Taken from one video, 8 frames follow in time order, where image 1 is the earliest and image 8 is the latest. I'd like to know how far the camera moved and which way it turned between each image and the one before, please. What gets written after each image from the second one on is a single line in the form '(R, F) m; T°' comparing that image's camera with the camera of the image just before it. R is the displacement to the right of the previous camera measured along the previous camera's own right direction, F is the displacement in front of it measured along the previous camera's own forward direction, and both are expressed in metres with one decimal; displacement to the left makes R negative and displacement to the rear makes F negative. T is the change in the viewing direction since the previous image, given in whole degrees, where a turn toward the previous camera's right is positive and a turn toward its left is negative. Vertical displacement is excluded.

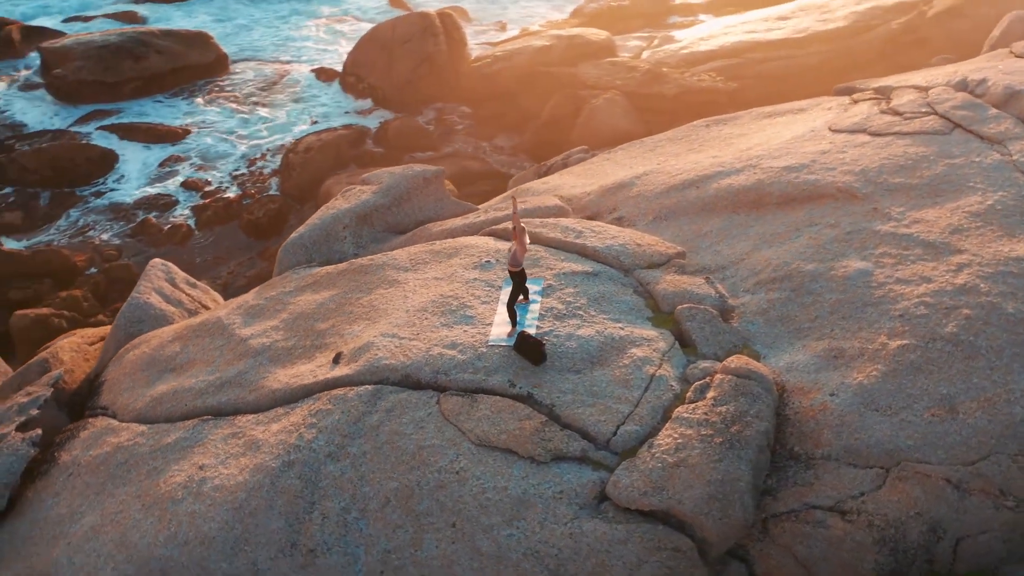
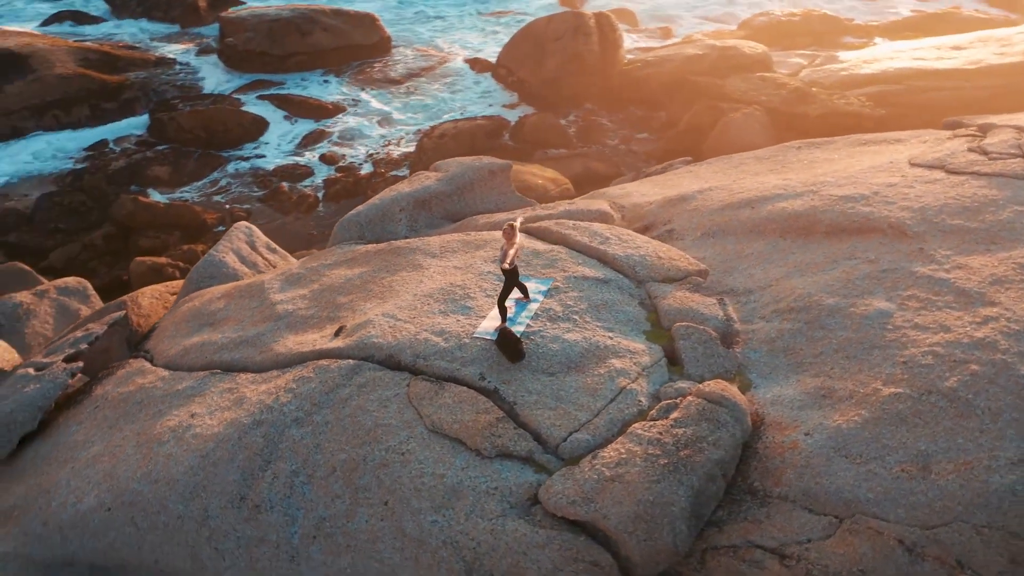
(+1.1, +0.1) m; -11°
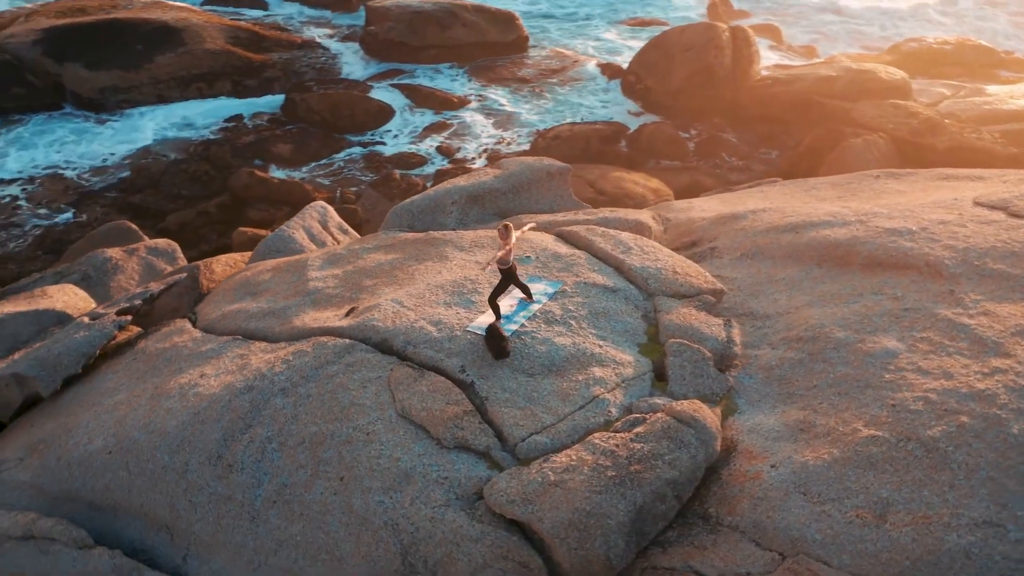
(+1.0, 0.0) m; -9°
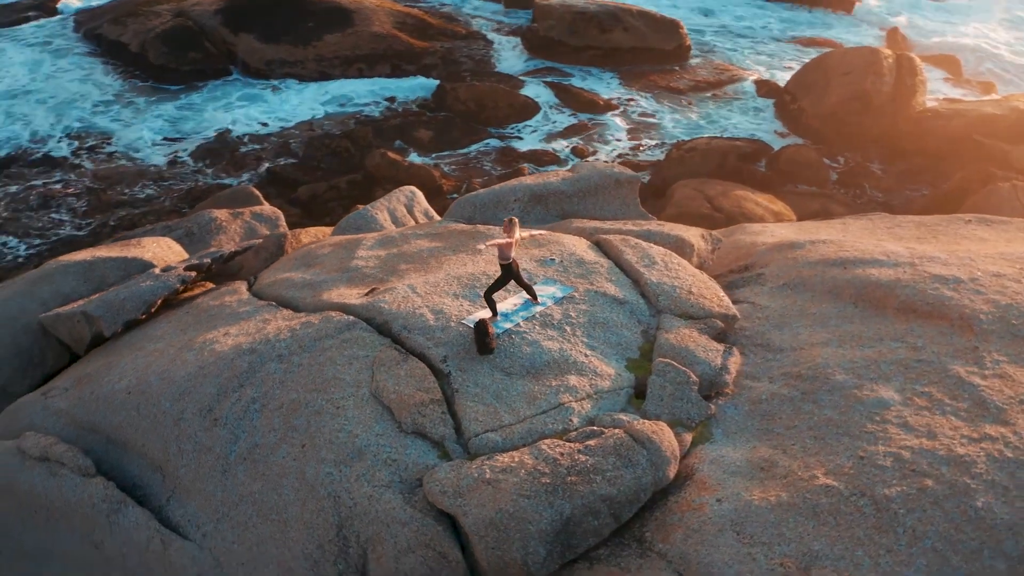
(+1.1, +0.1) m; -11°
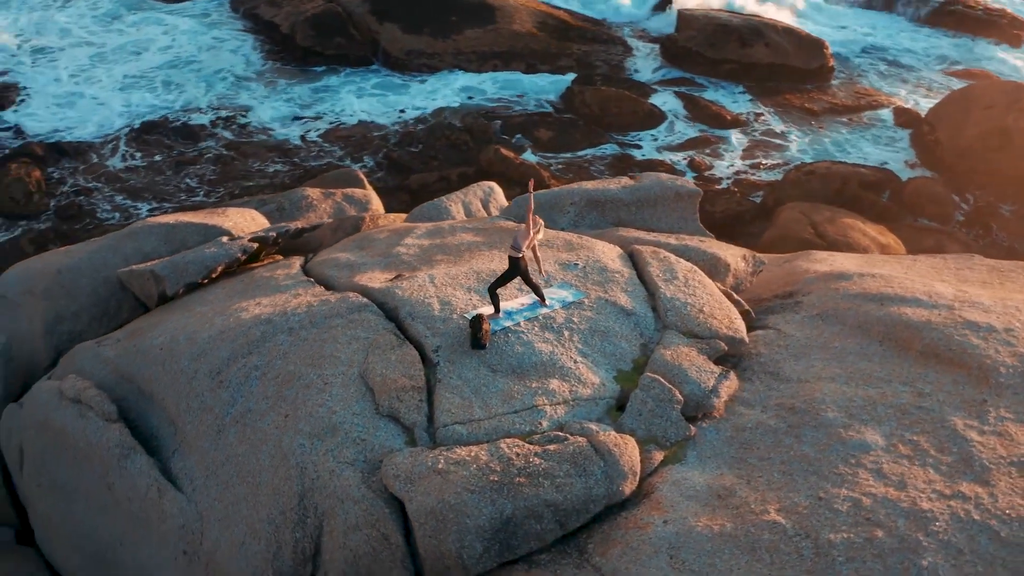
(+0.9, +0.1) m; -9°
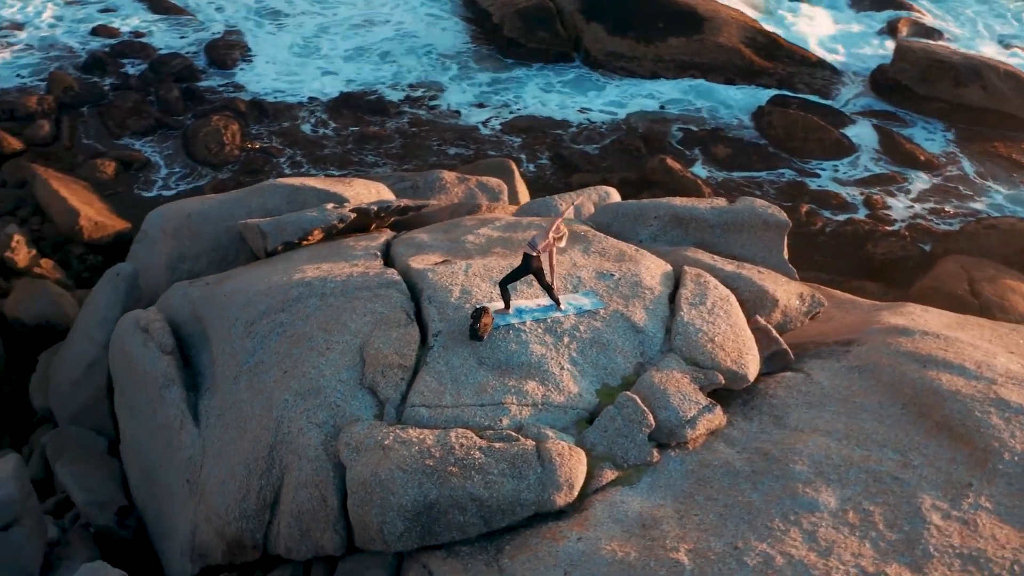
(+1.3, +0.1) m; -13°
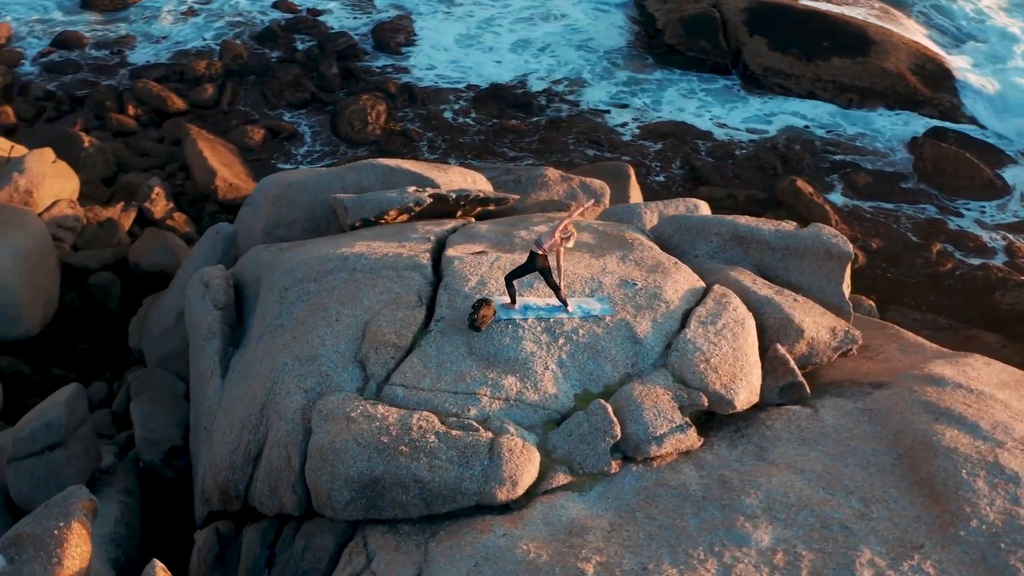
(+1.1, +0.1) m; -10°
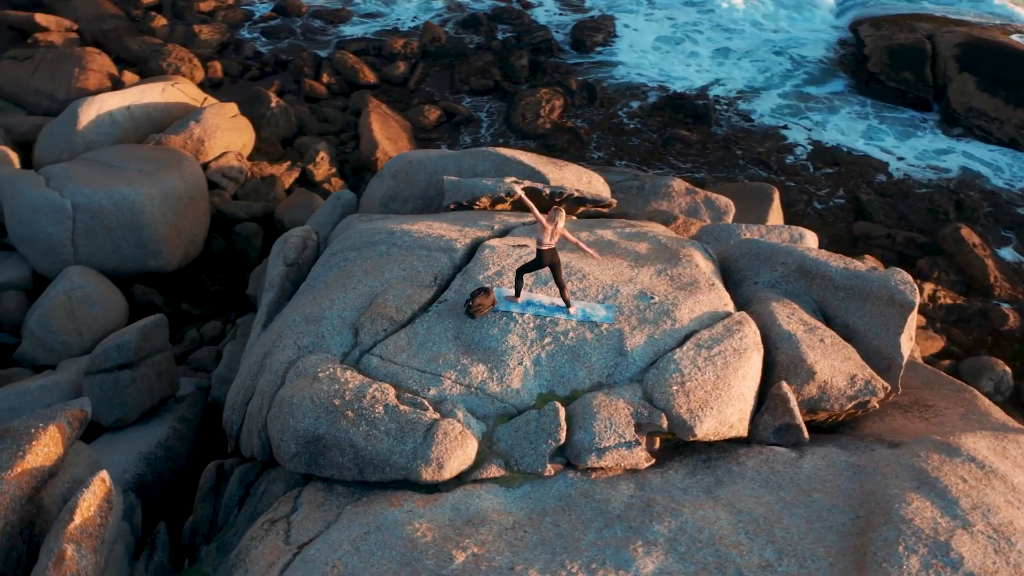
(+1.4, +0.1) m; -13°
